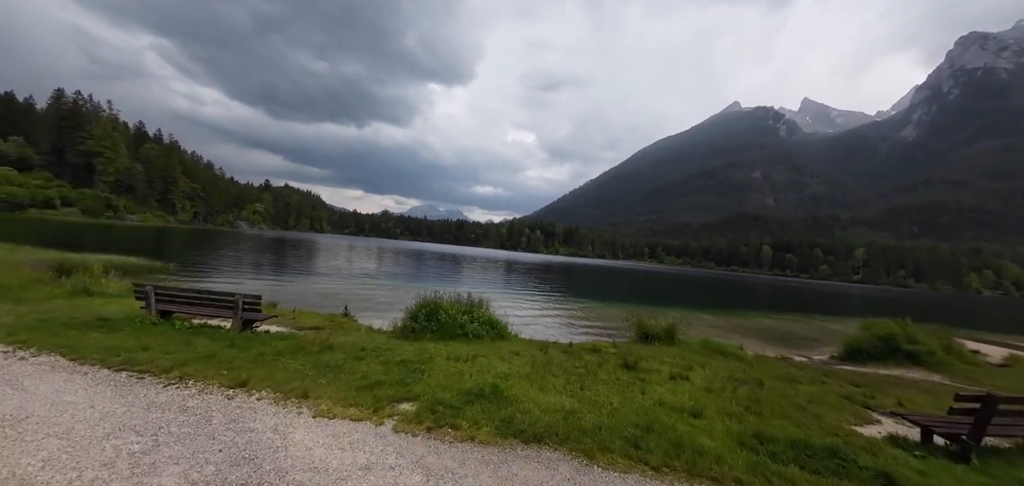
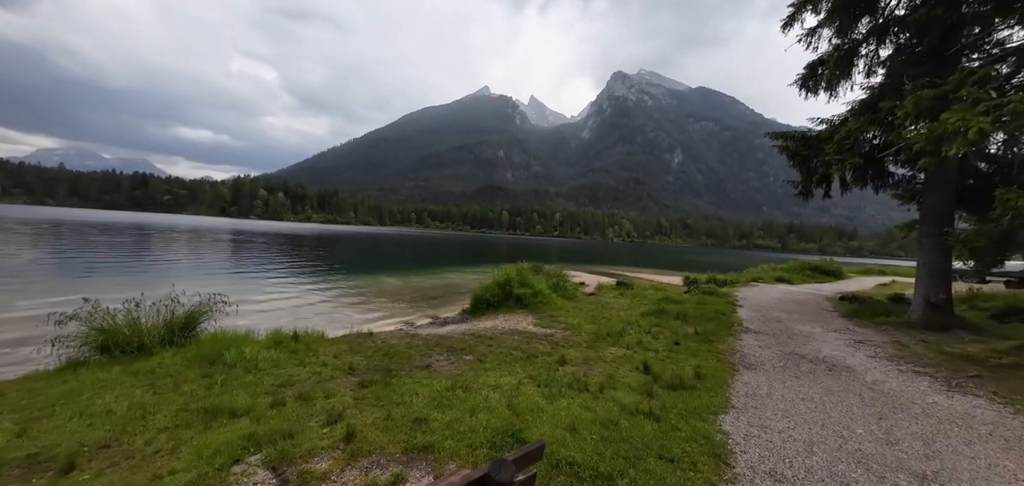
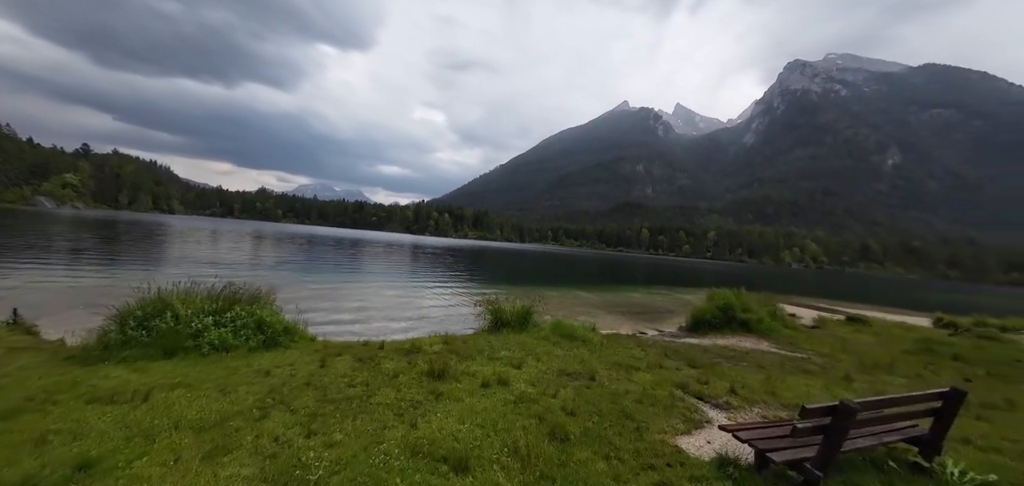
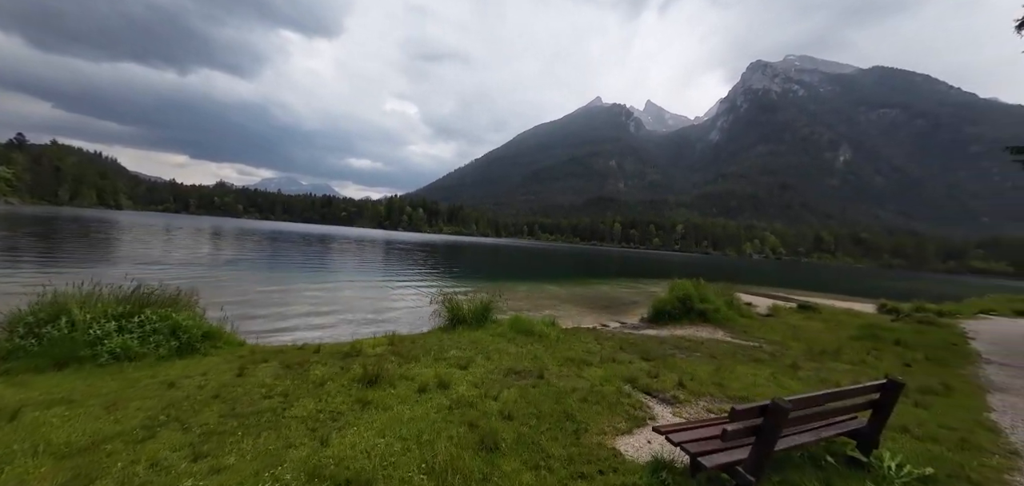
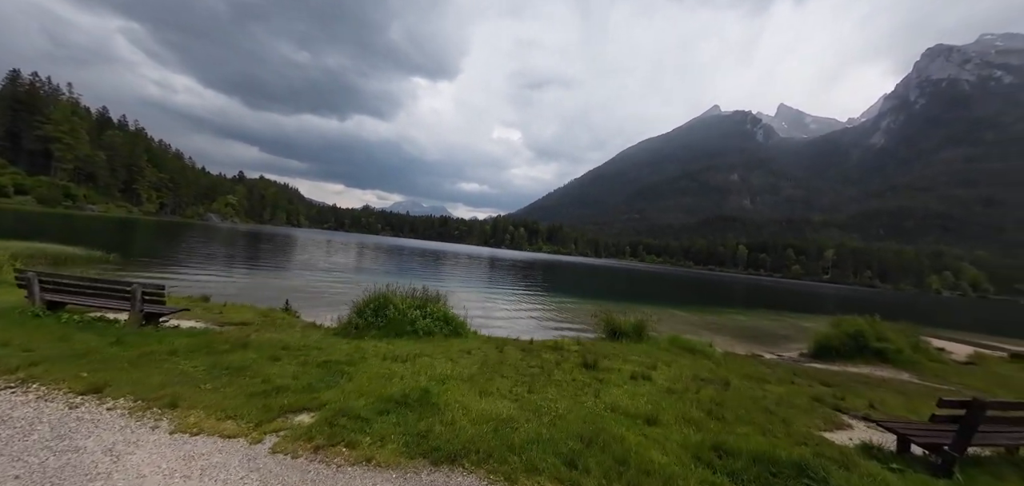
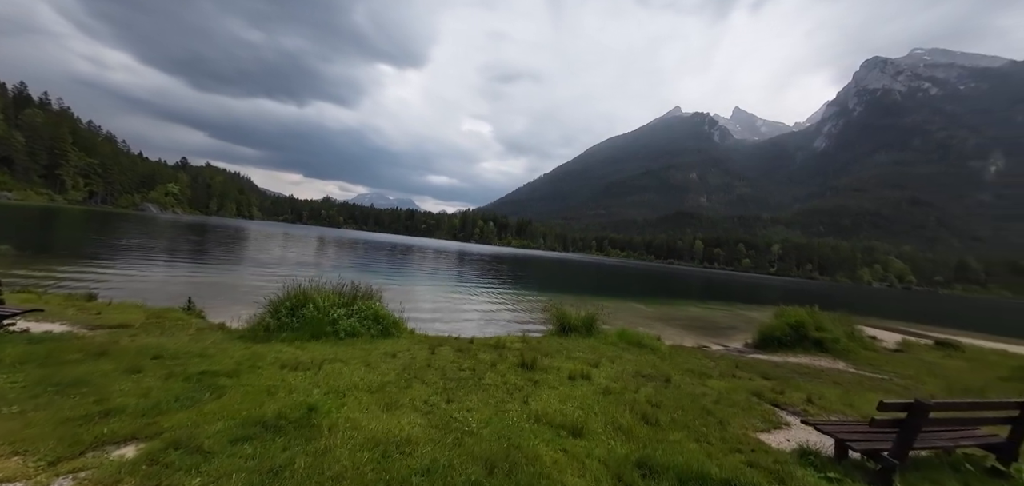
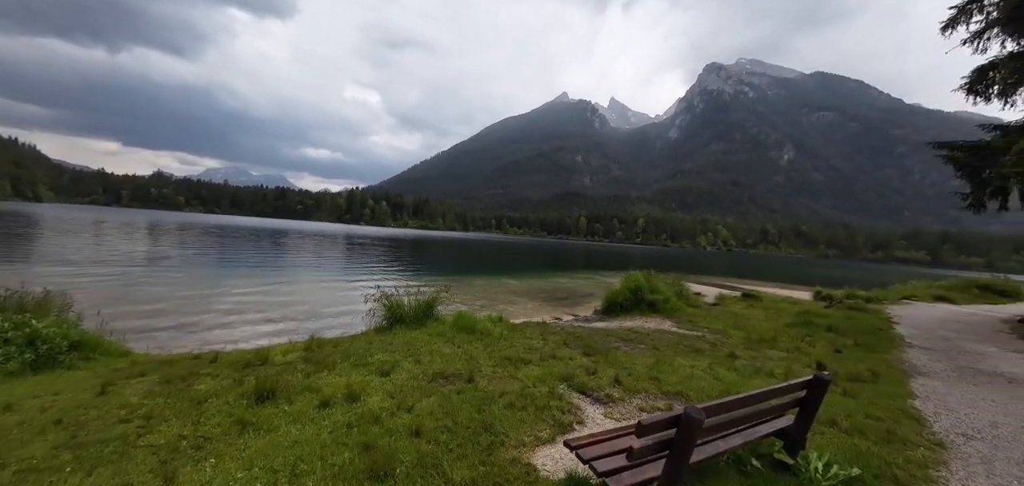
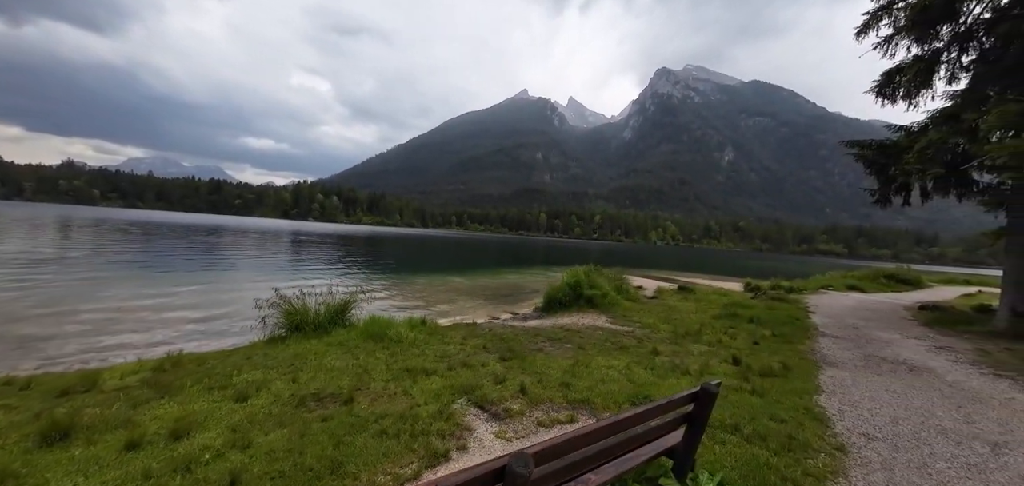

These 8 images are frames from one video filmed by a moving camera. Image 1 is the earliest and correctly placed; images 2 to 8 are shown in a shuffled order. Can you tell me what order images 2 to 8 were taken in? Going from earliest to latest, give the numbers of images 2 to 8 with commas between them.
5, 6, 3, 4, 7, 8, 2
